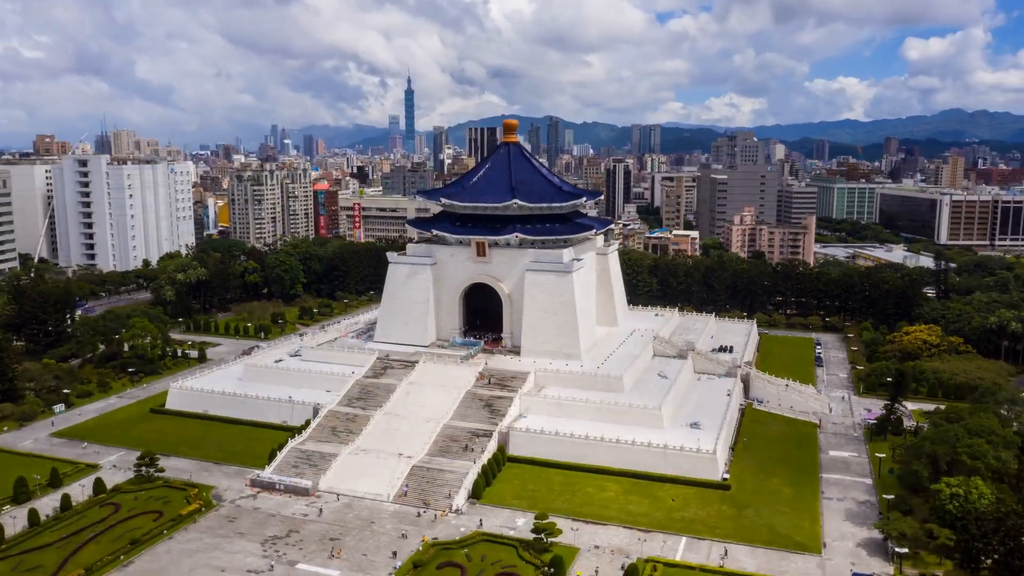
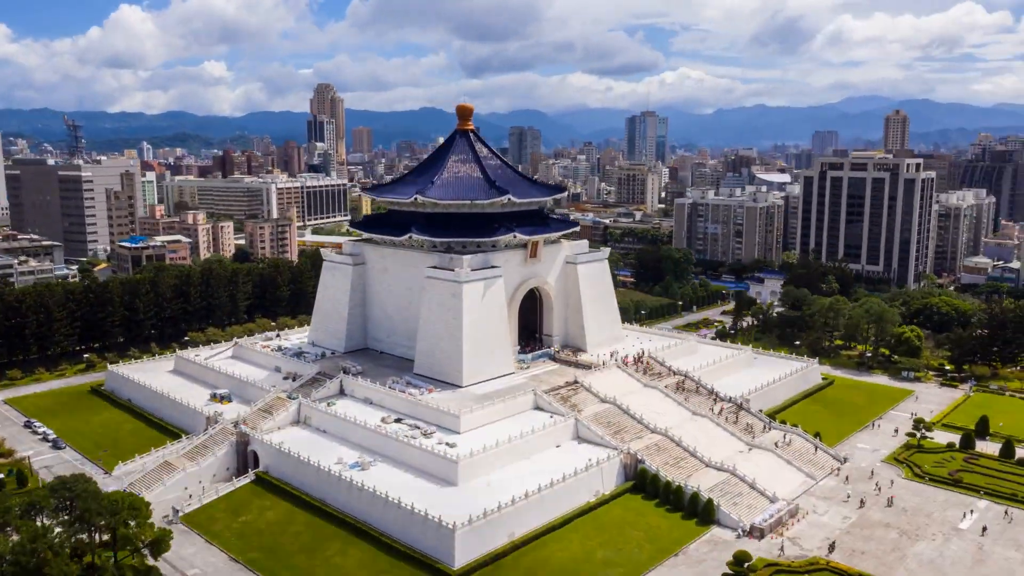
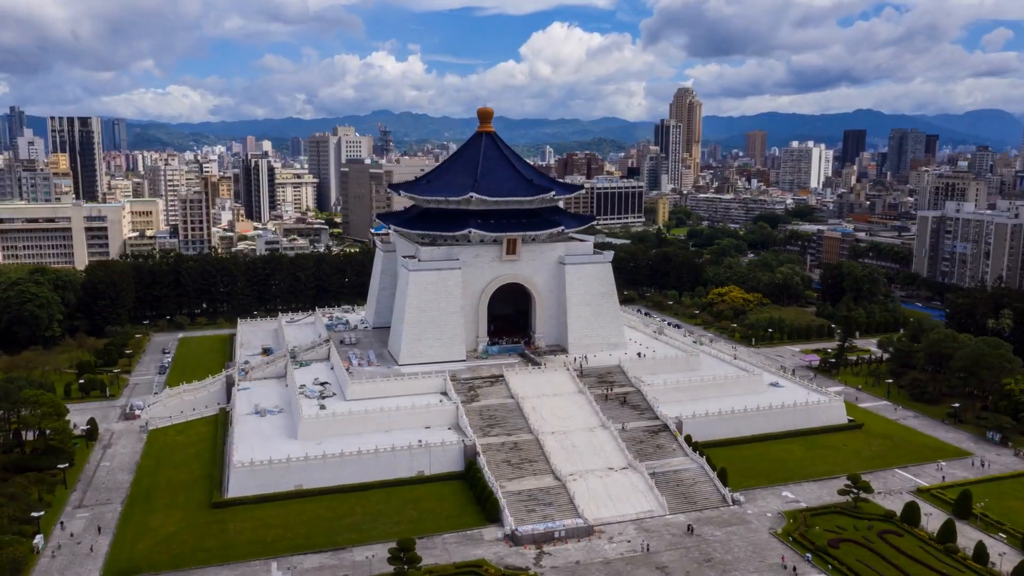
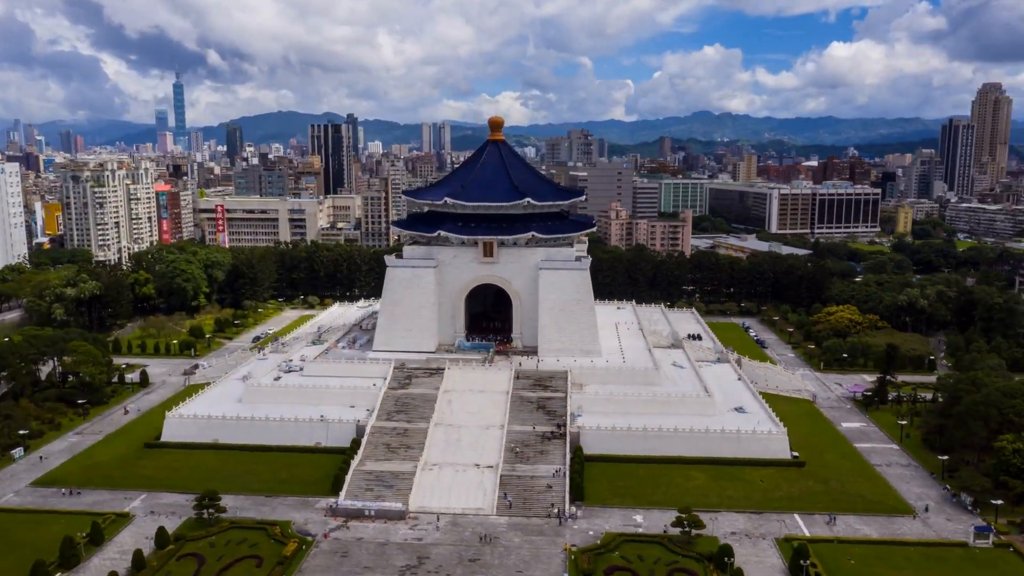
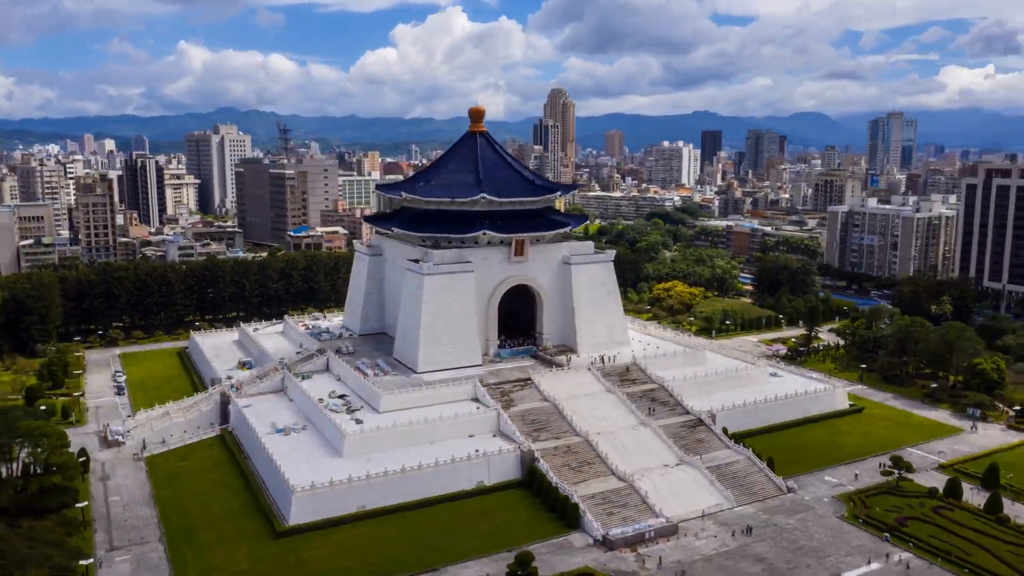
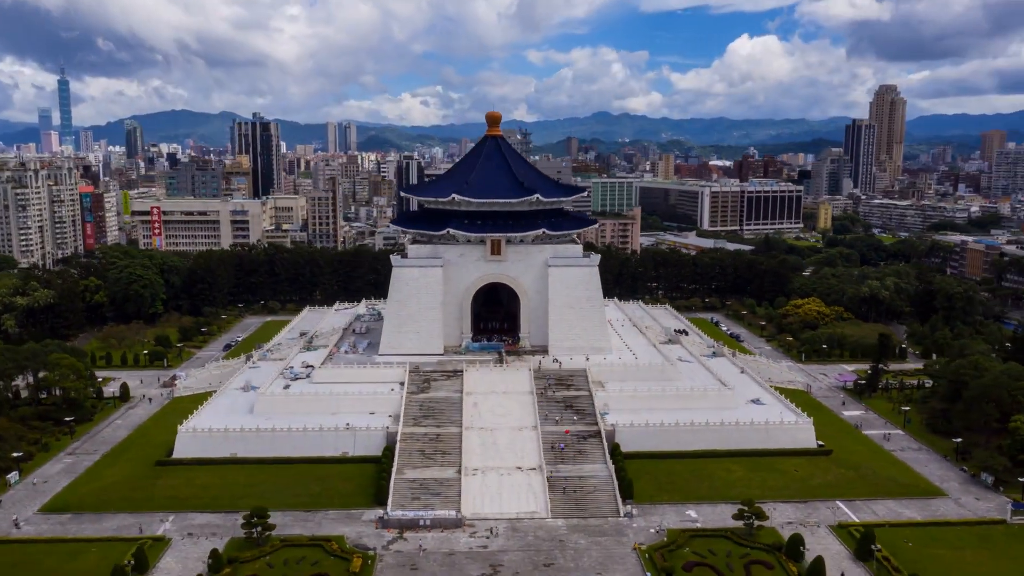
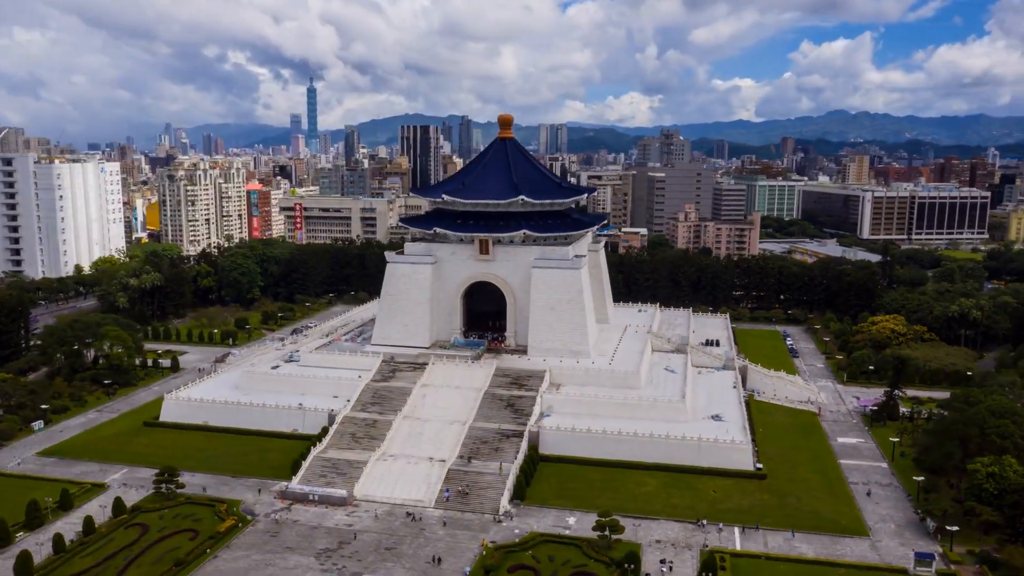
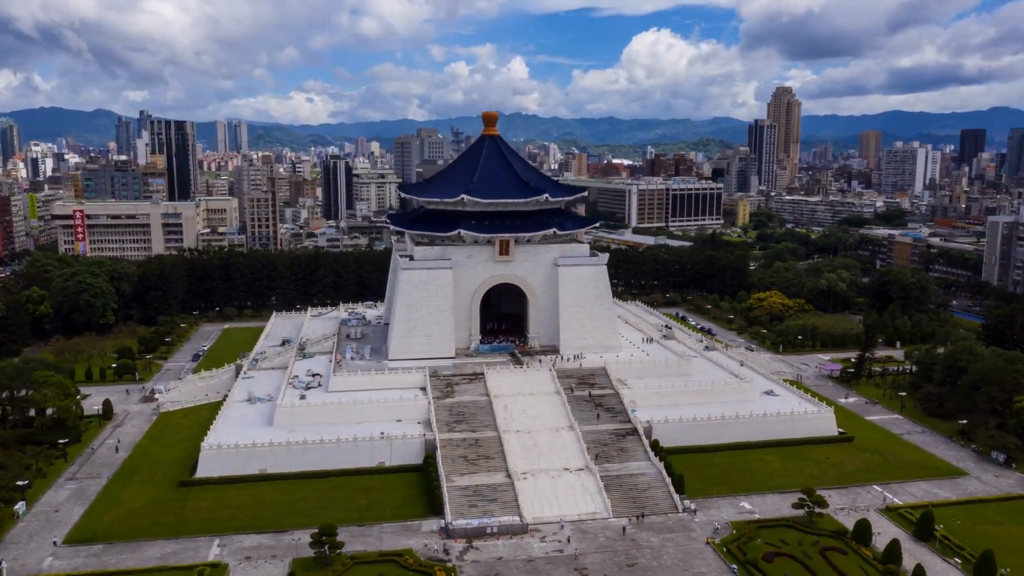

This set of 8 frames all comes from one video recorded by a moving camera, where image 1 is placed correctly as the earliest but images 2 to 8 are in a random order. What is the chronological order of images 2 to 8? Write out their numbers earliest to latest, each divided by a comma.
7, 4, 6, 8, 3, 5, 2
